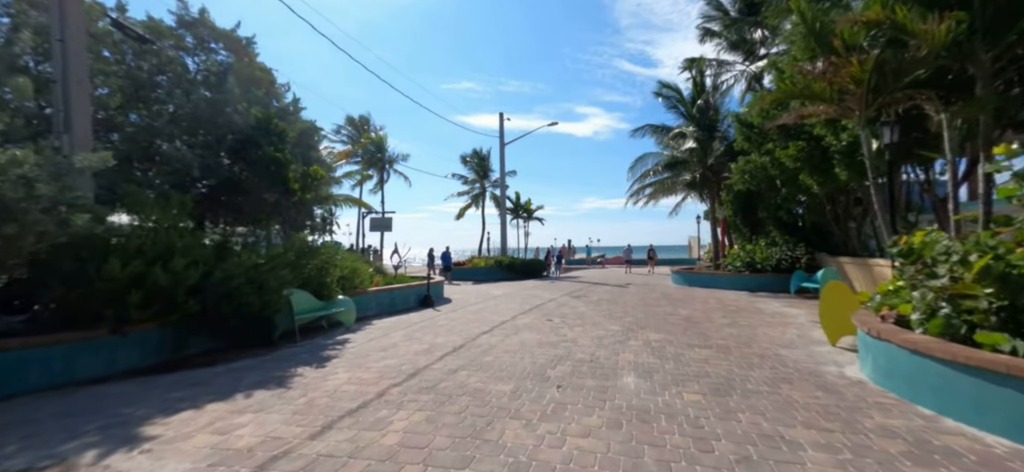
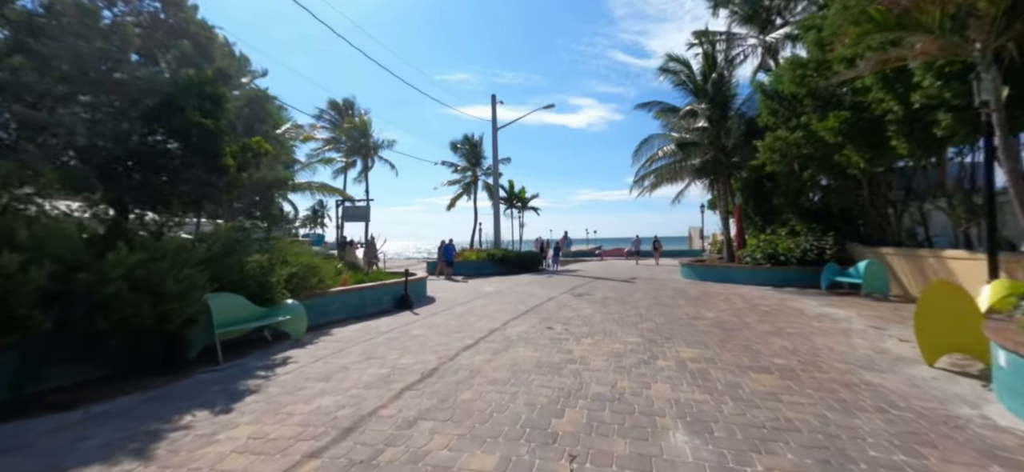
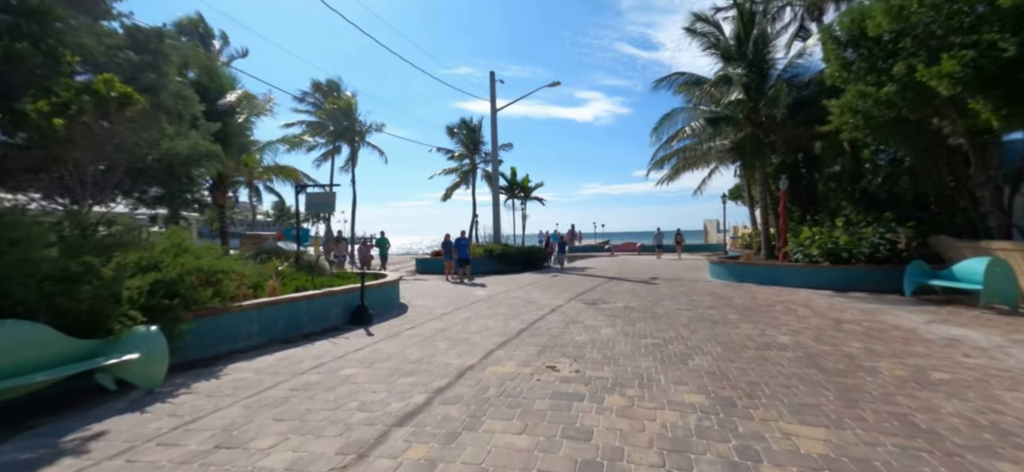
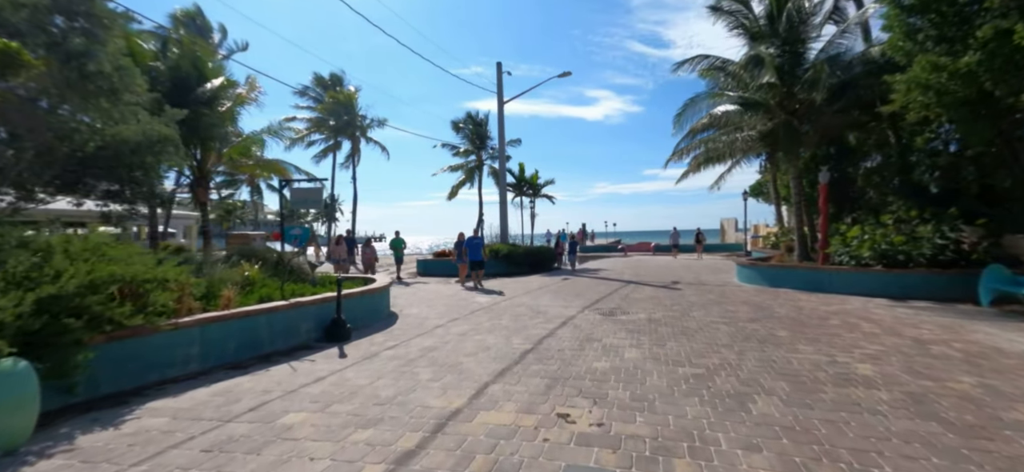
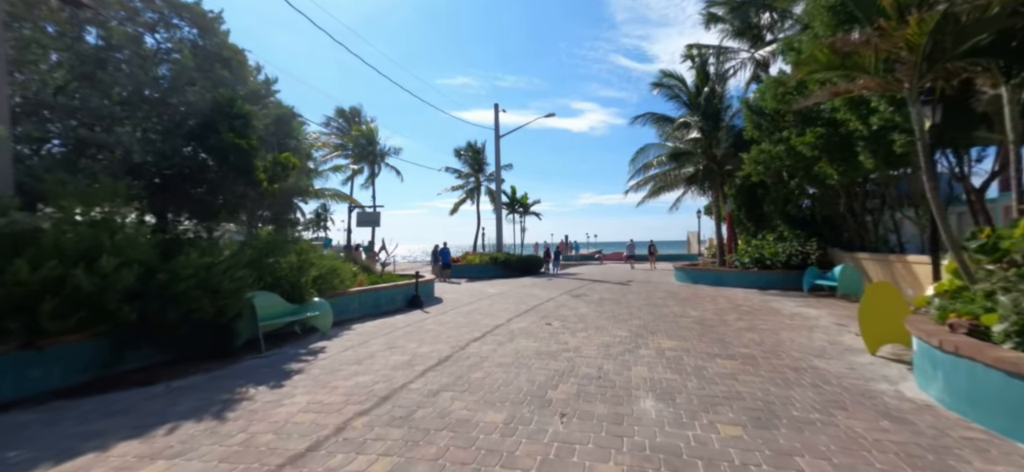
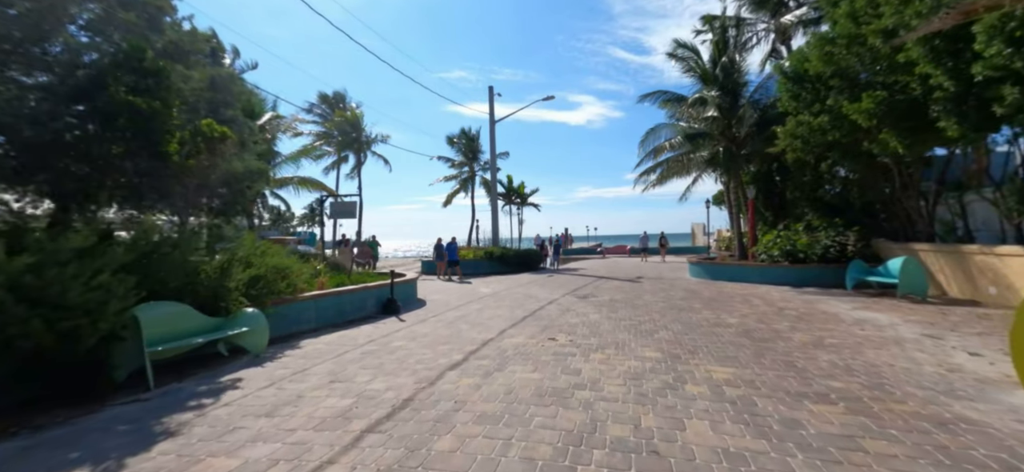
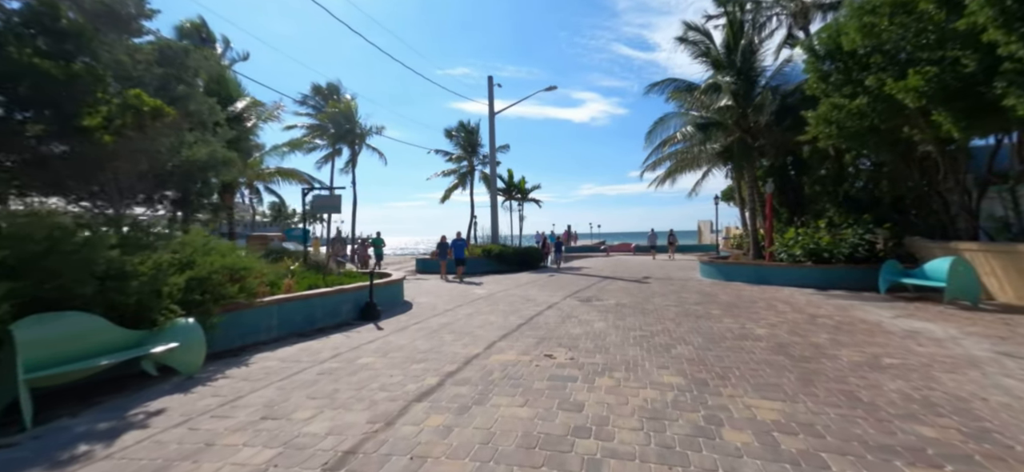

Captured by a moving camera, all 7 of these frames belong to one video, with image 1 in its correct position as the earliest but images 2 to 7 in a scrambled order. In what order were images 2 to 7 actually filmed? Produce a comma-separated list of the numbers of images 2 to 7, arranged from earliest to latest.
5, 2, 6, 7, 3, 4
